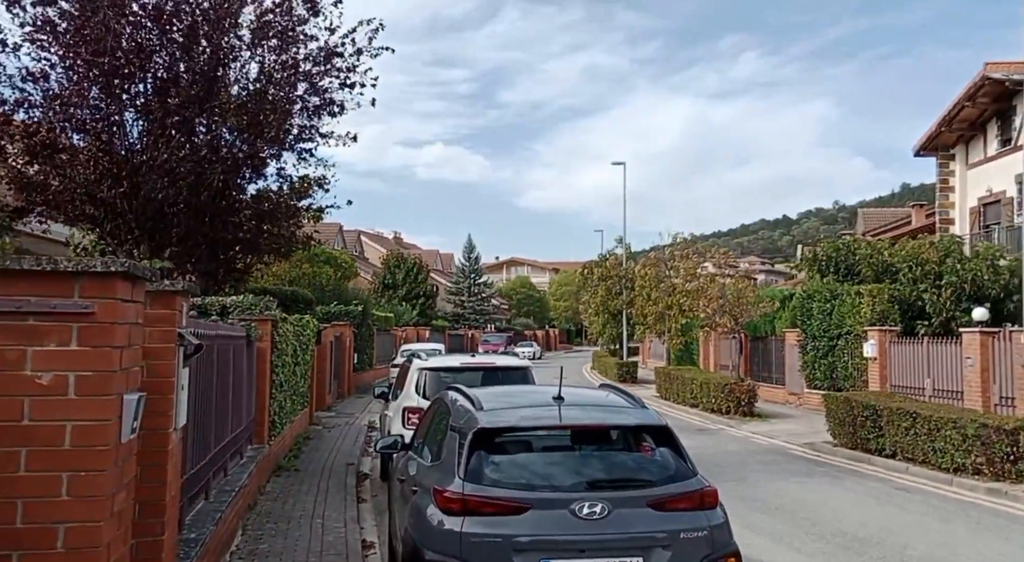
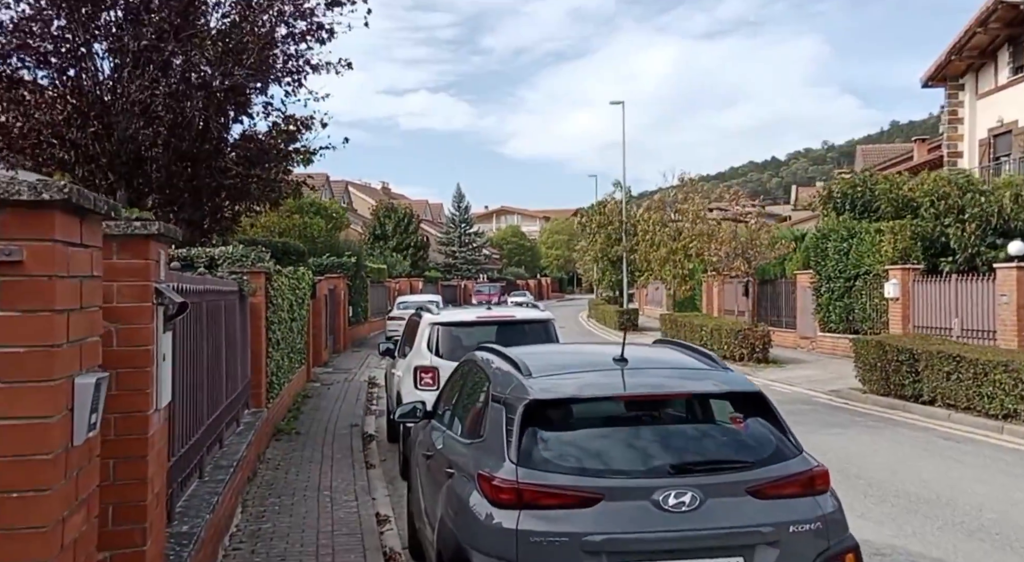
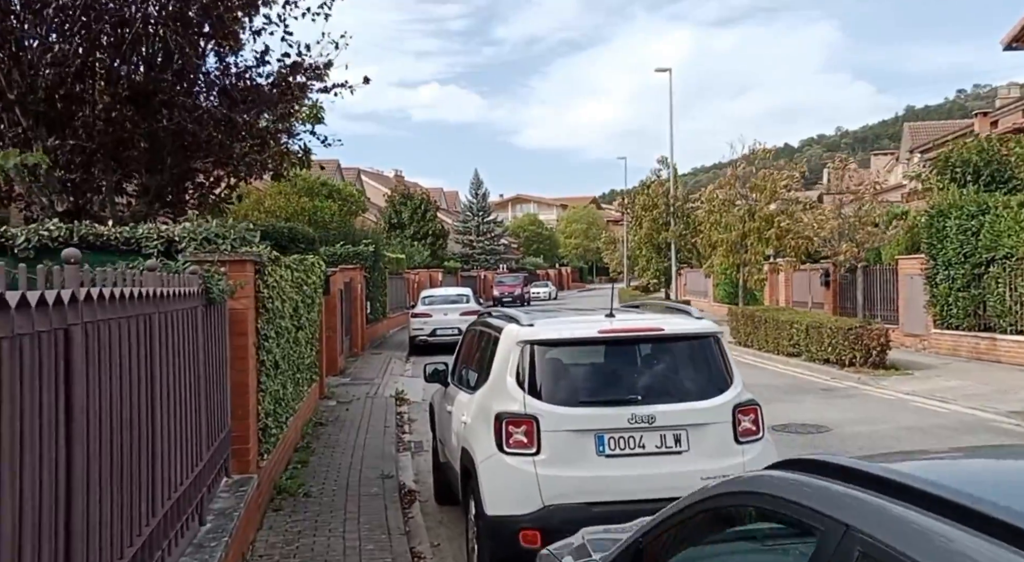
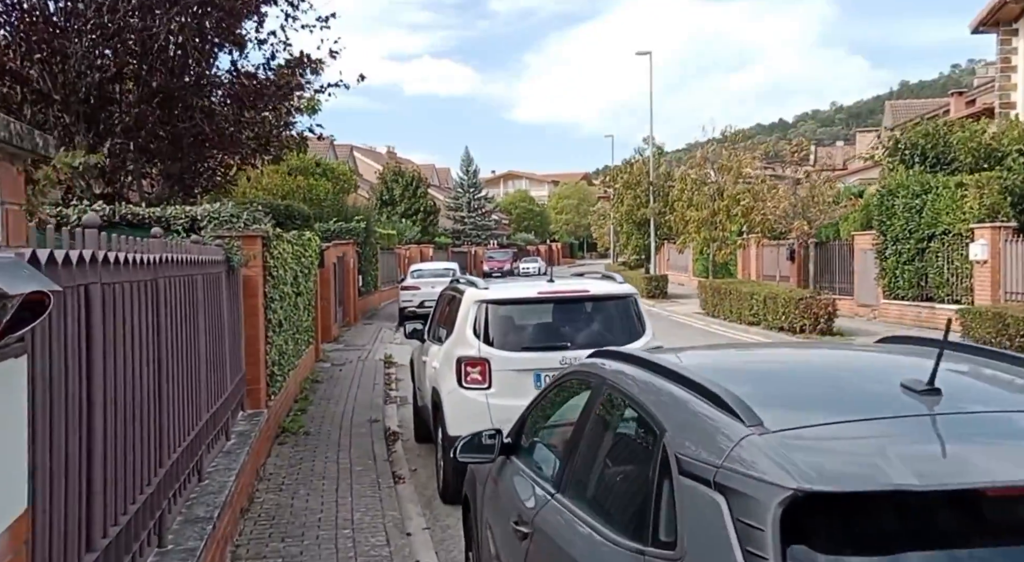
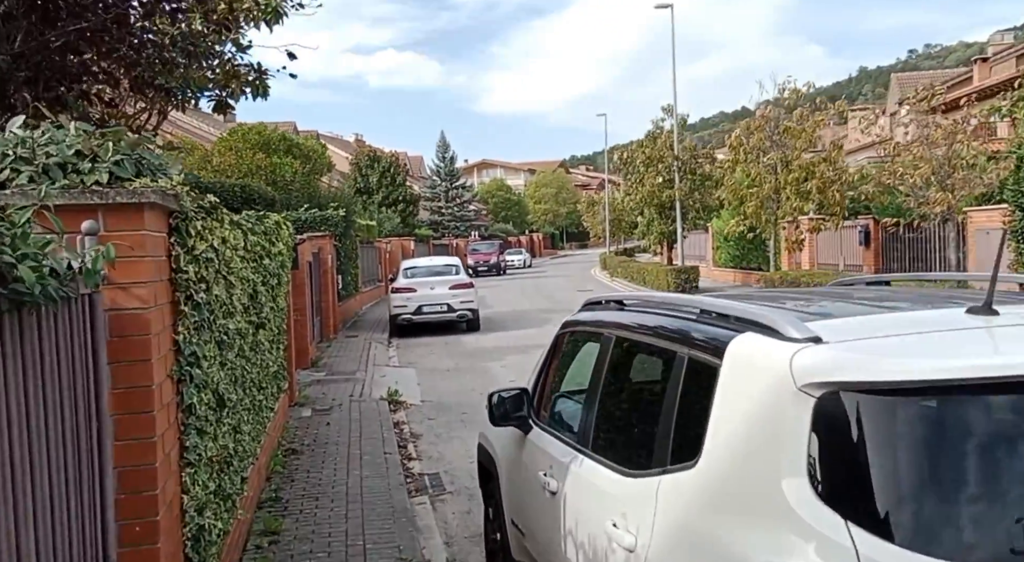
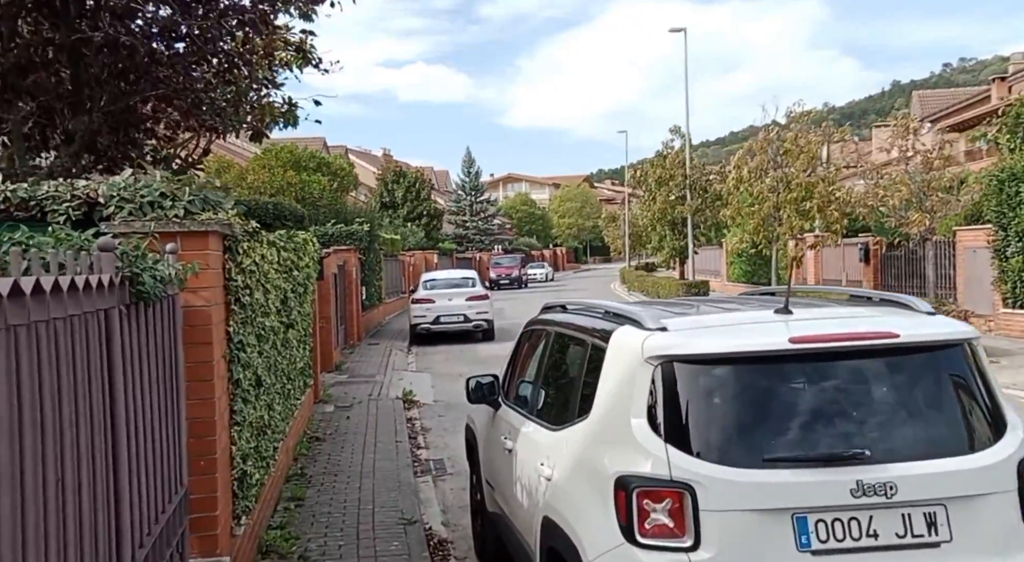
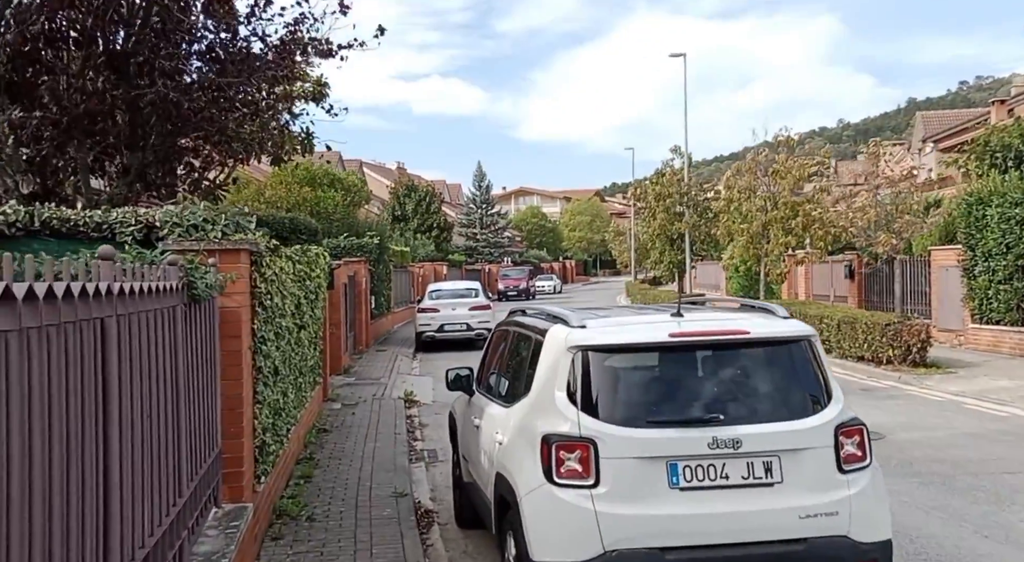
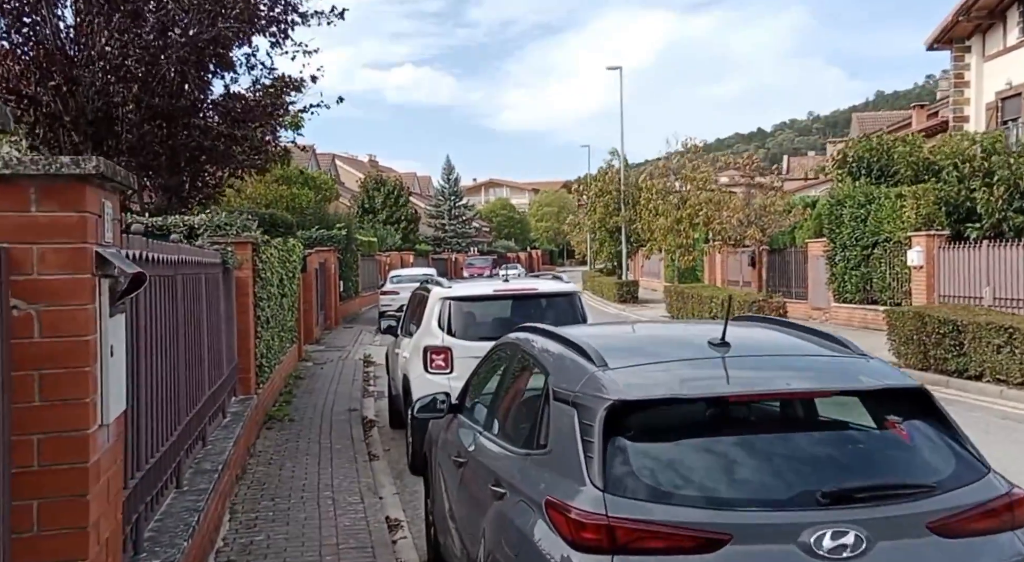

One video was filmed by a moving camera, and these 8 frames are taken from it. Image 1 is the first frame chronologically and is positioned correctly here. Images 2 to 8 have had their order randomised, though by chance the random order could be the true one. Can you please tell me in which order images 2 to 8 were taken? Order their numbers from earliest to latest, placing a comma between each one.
2, 8, 4, 3, 7, 6, 5
